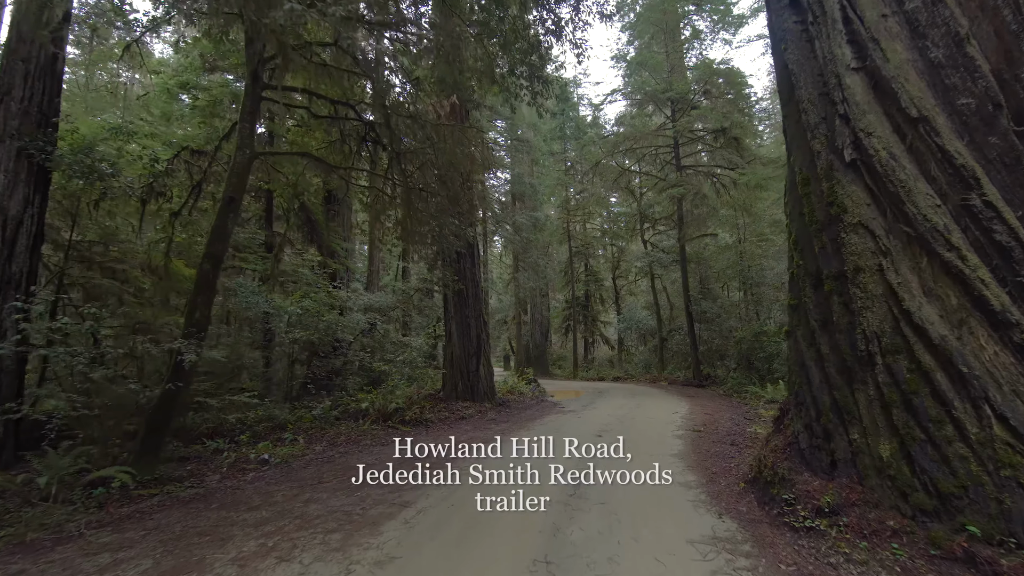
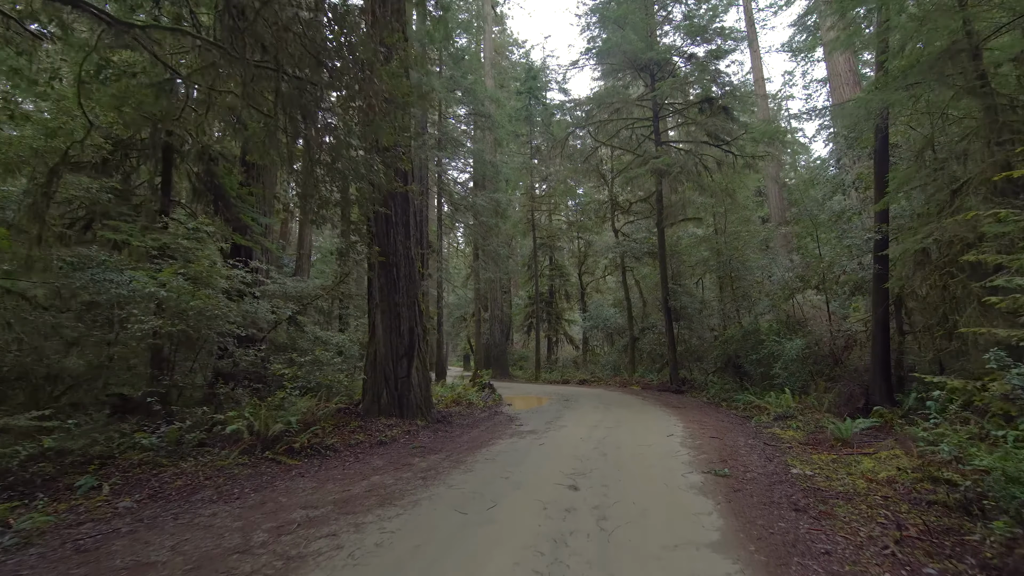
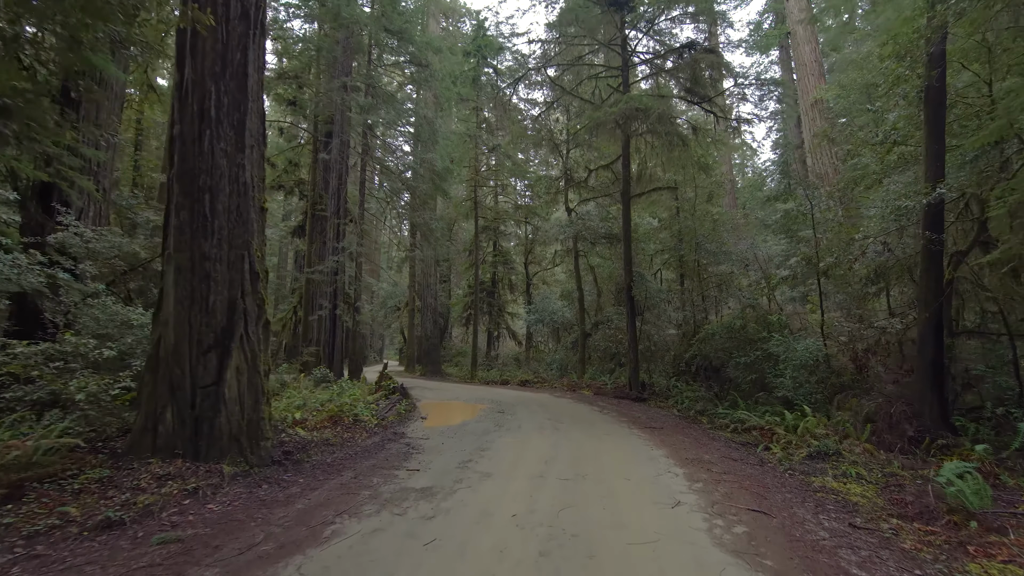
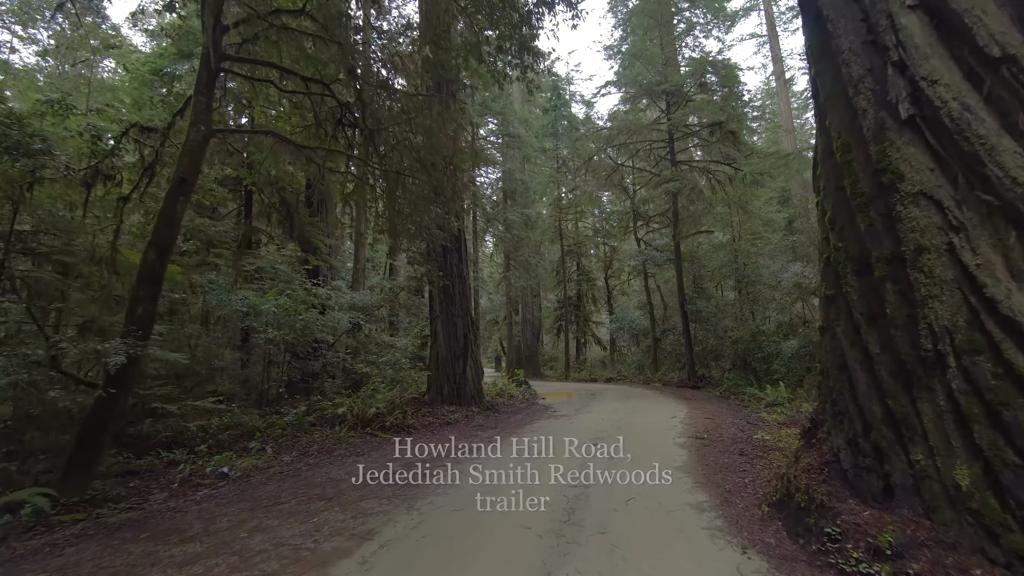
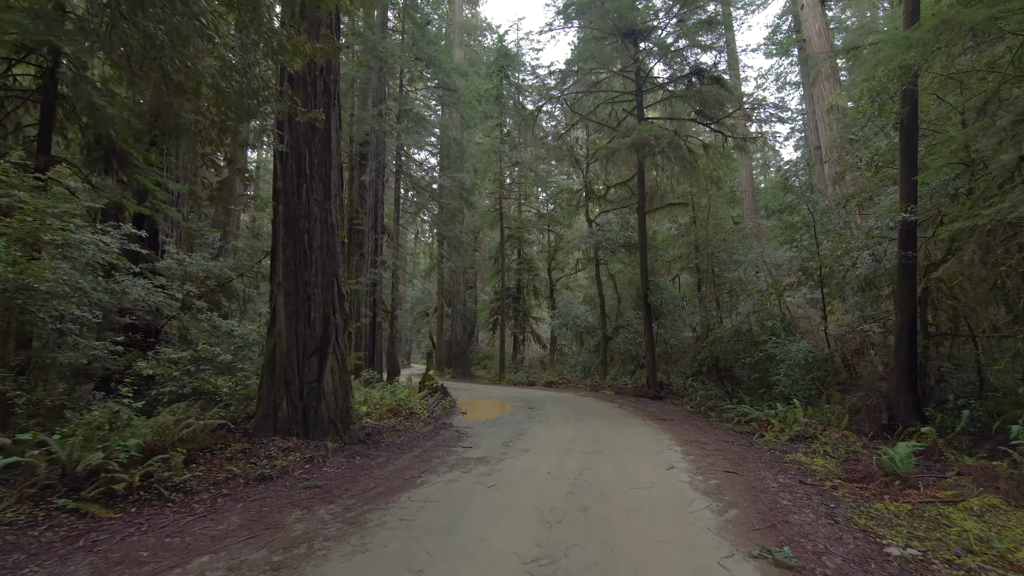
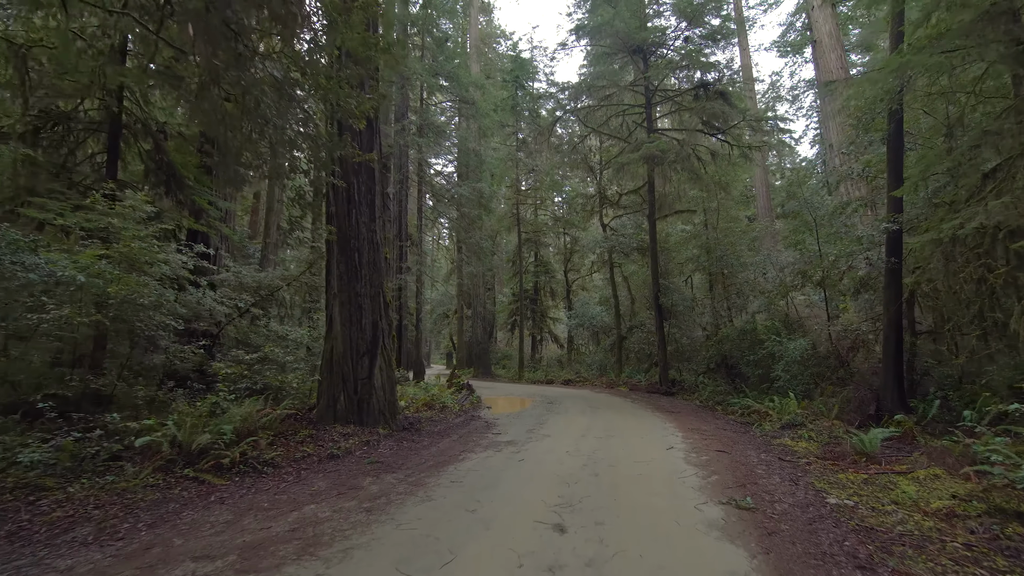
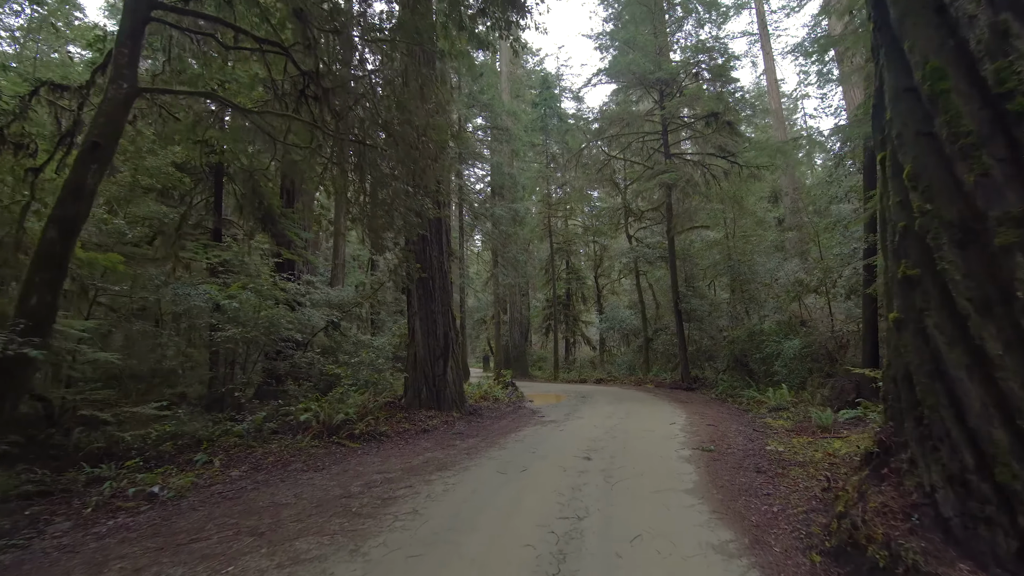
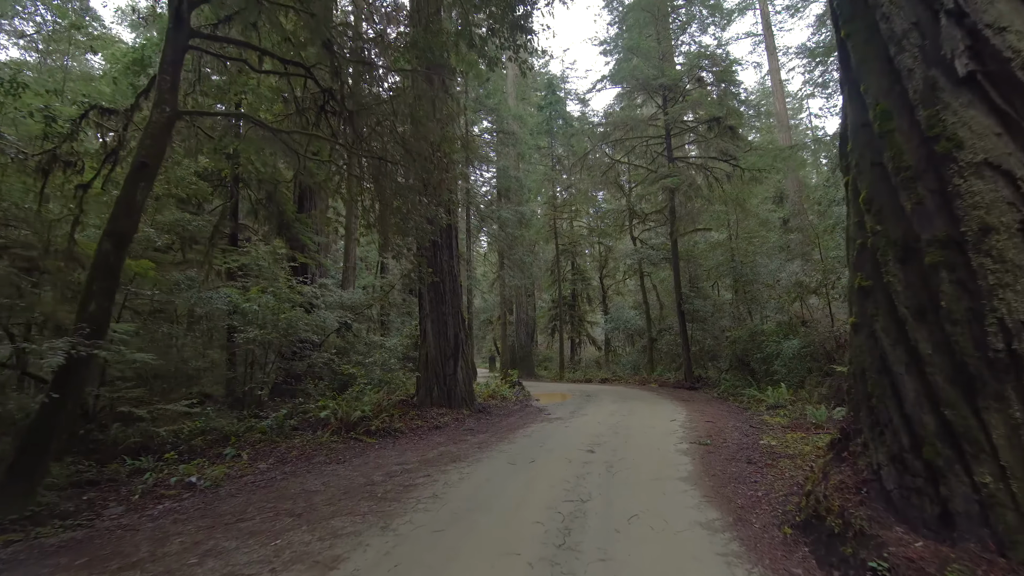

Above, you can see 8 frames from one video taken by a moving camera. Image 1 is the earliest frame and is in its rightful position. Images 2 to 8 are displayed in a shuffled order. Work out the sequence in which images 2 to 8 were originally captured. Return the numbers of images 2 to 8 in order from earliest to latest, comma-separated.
4, 8, 7, 2, 6, 5, 3
